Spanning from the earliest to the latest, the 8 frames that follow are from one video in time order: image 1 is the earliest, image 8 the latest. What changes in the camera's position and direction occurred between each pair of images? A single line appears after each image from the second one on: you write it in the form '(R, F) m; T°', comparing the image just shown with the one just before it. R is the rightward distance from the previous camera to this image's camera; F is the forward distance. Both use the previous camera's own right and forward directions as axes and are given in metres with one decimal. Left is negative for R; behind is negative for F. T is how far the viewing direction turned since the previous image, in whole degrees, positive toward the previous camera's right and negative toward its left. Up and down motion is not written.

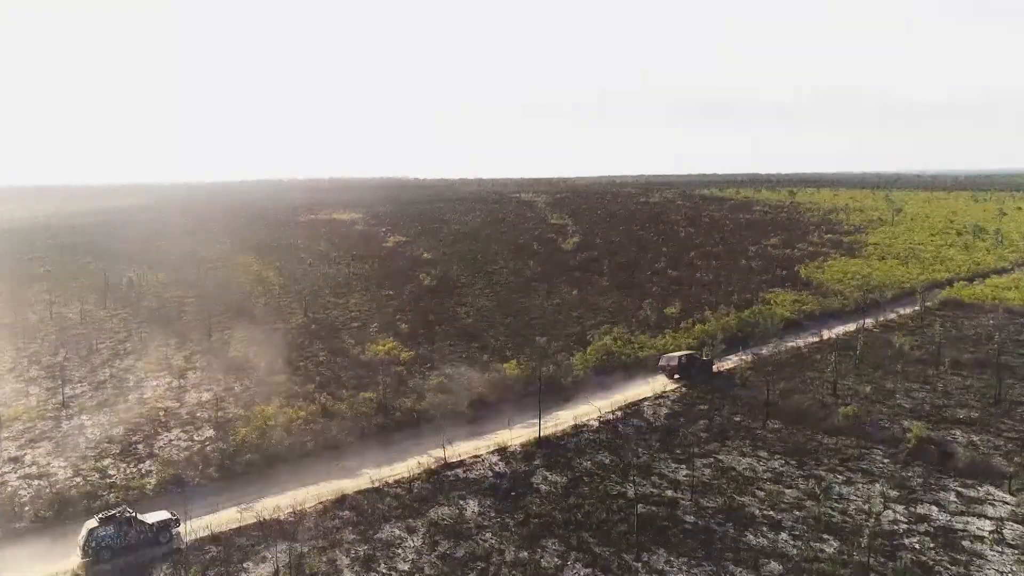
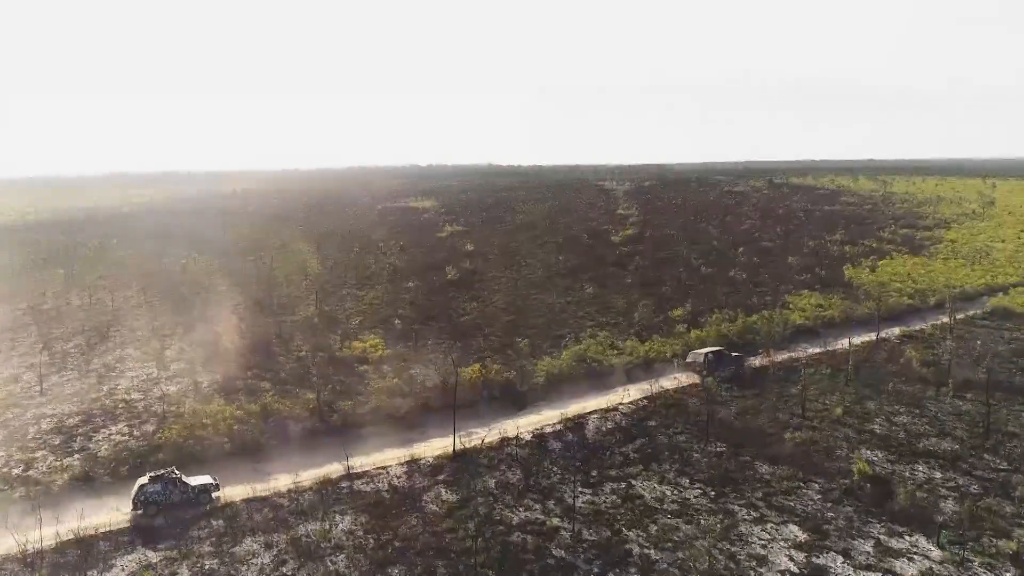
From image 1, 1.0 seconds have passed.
(+4.0, +1.1) m; -7°
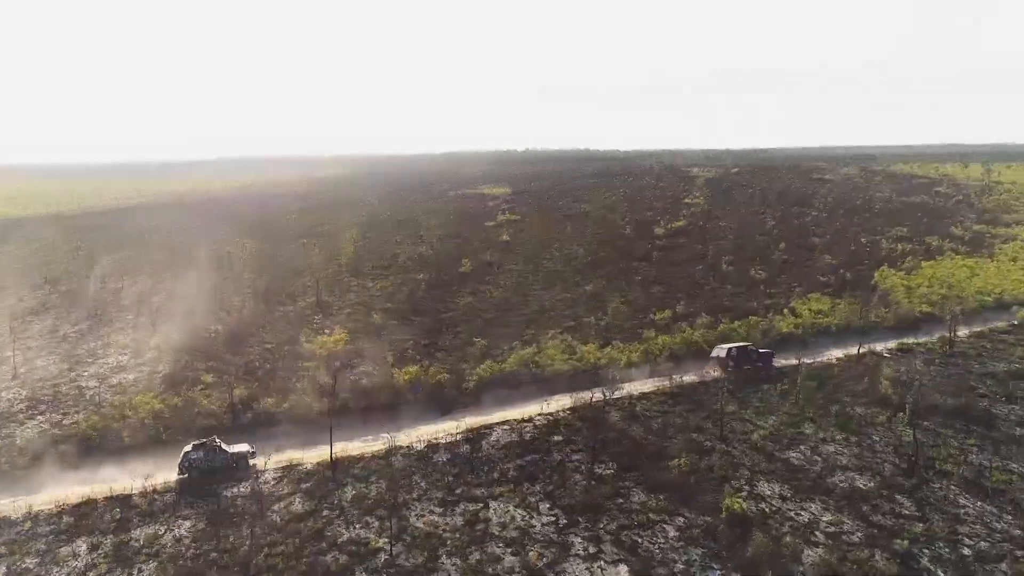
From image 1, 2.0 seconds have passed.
(+4.8, +1.0) m; -8°
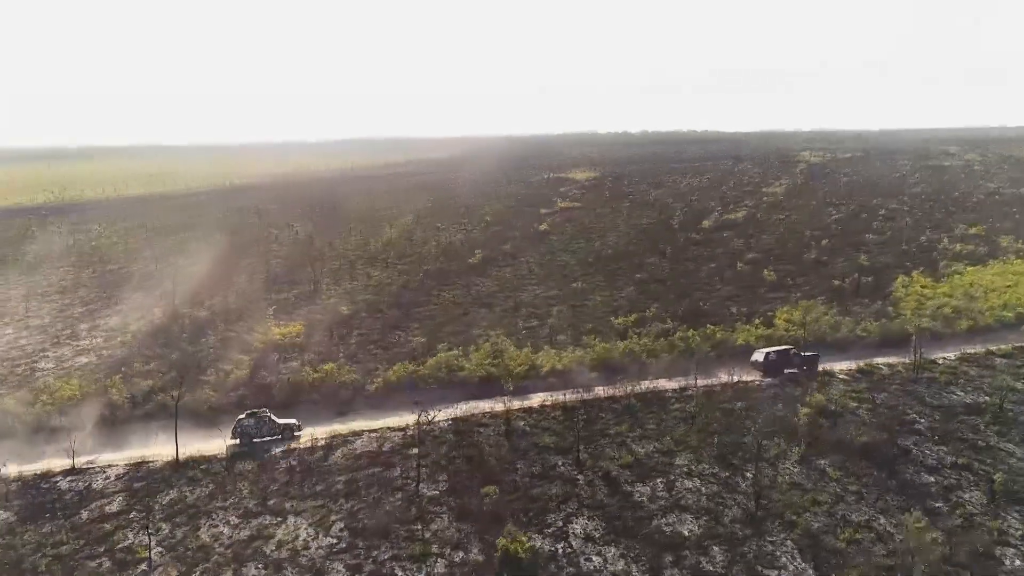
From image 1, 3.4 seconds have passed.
(+5.9, +1.3) m; -9°
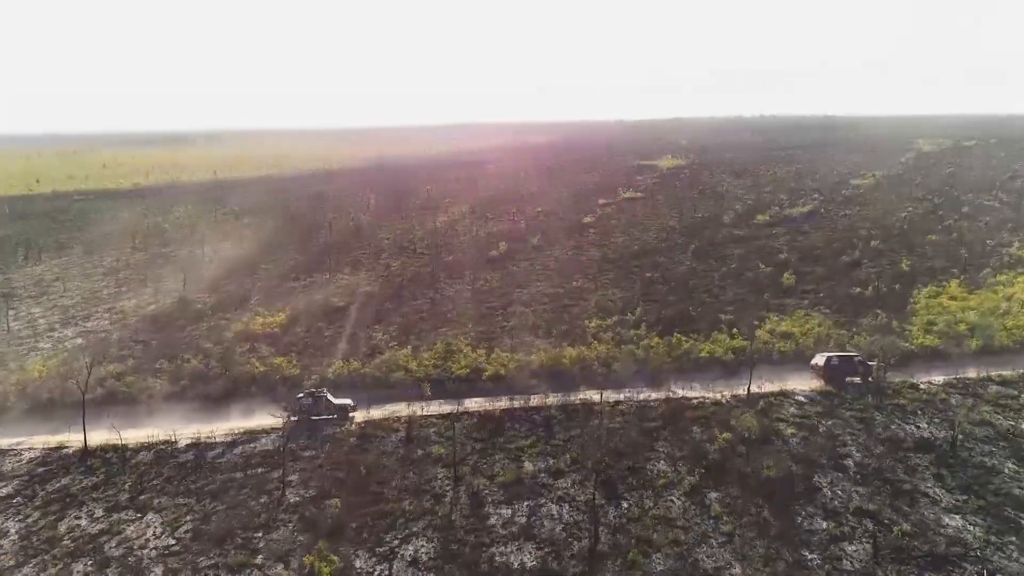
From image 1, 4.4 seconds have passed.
(+4.7, +1.0) m; -8°
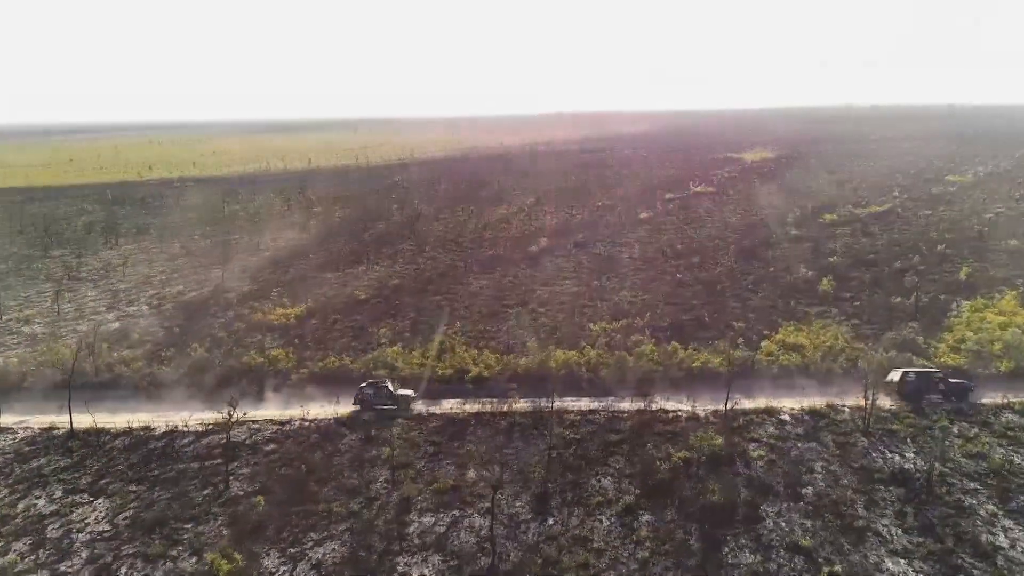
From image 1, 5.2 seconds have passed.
(+3.2, +0.5) m; -7°
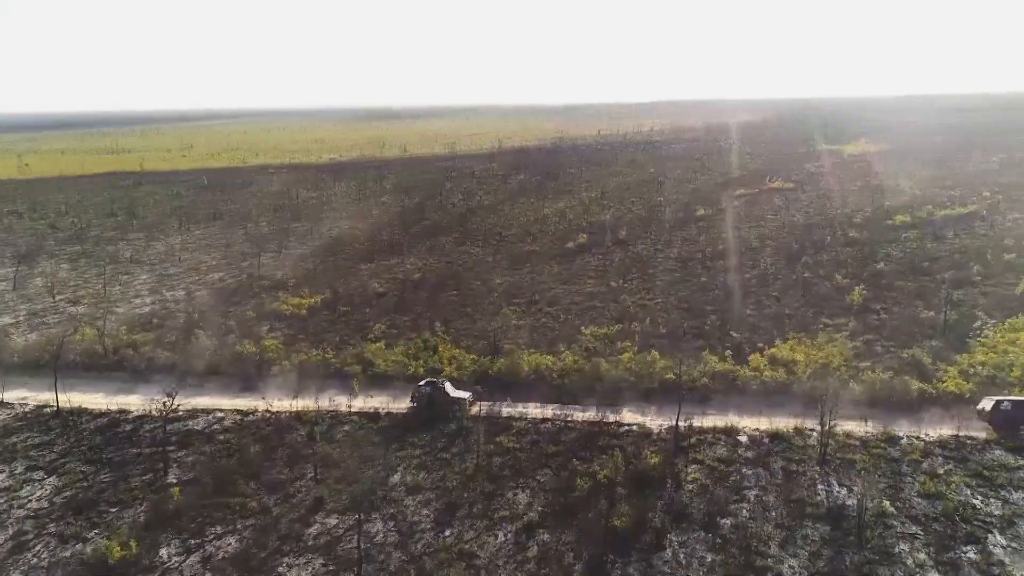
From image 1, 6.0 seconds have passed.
(+3.7, +0.5) m; -8°
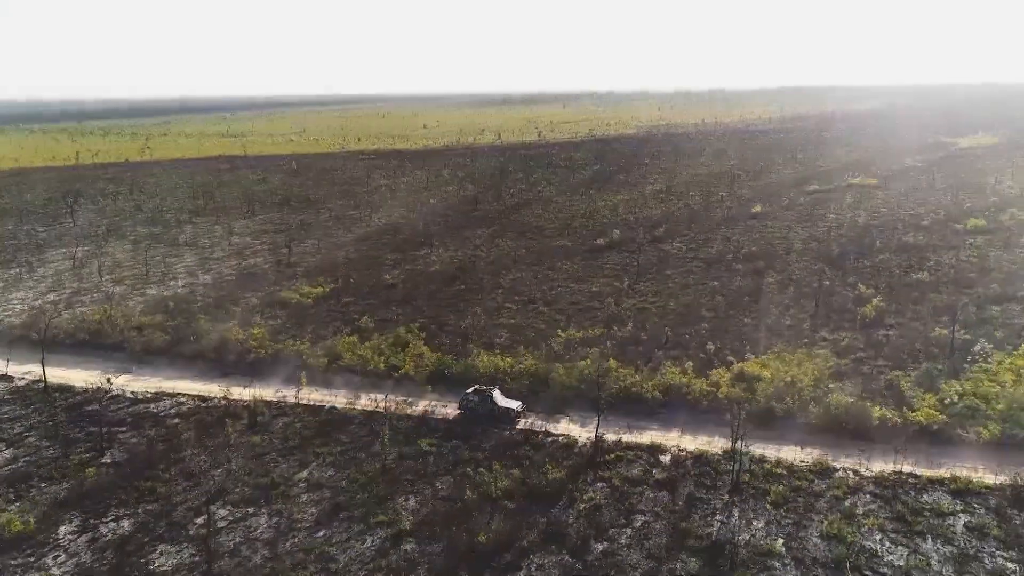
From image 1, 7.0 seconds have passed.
(+4.2, +0.5) m; -8°
